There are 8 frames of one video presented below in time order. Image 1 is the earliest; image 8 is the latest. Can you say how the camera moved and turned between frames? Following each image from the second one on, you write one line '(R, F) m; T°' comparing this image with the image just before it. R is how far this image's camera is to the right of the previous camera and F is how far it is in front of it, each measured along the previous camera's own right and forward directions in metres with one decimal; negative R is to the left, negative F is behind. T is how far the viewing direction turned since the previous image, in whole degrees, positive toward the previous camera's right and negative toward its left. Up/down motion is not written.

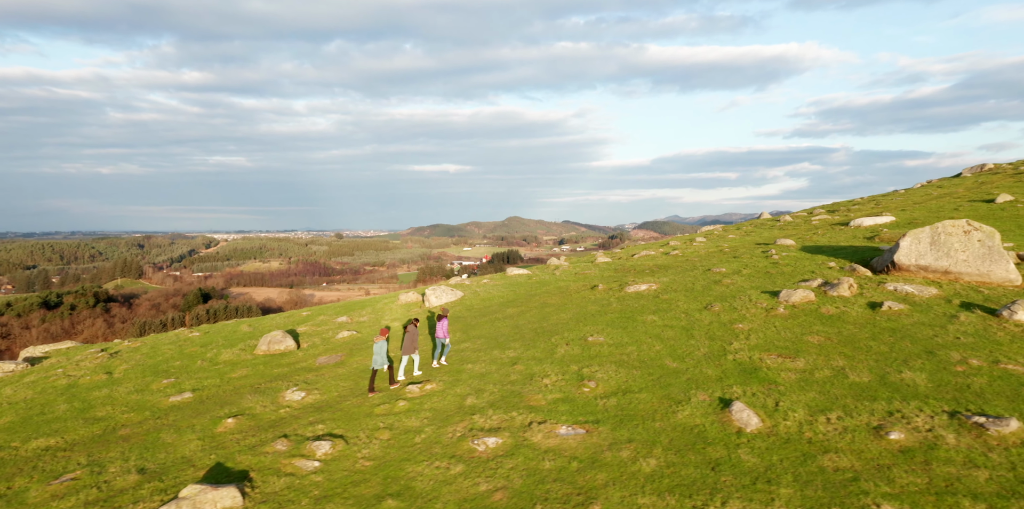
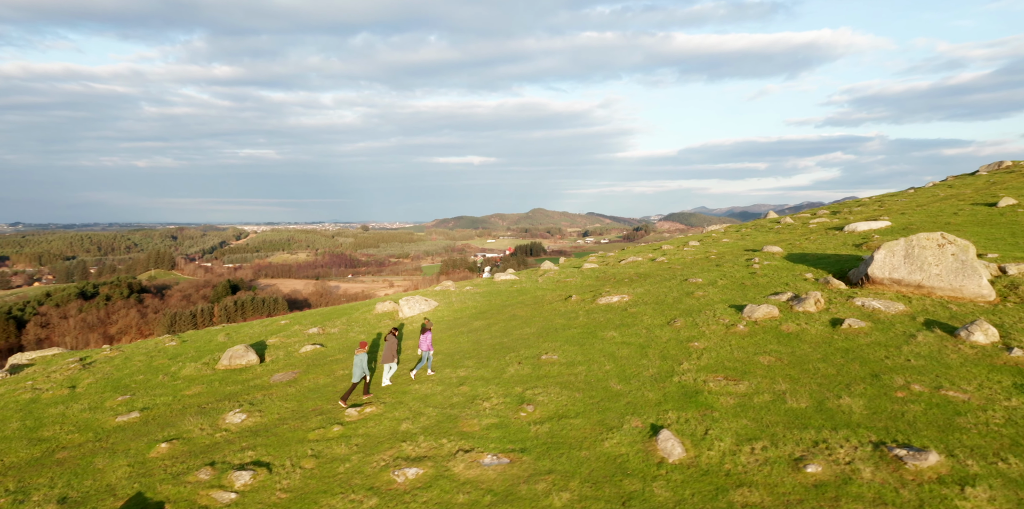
(+1.9, 0.0) m; -1°
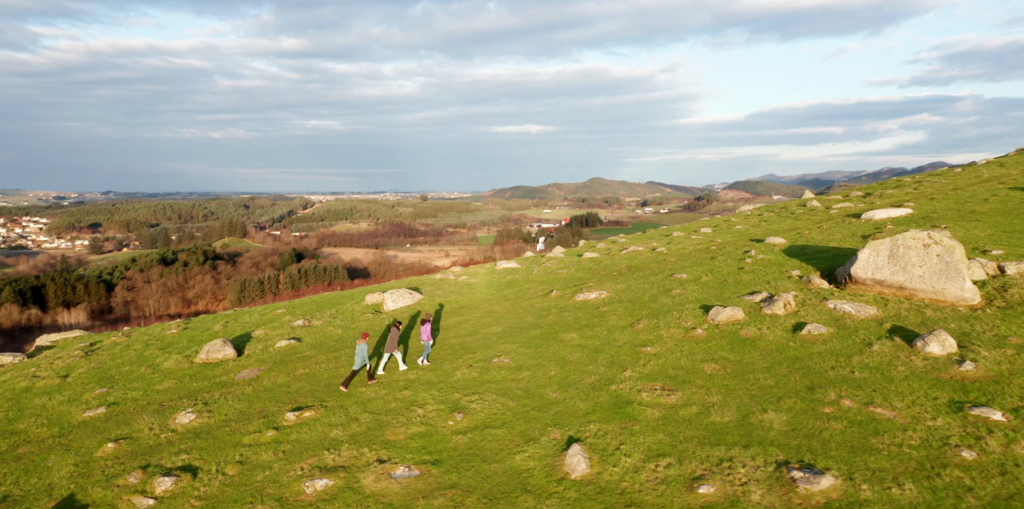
(+2.9, -0.2) m; -3°
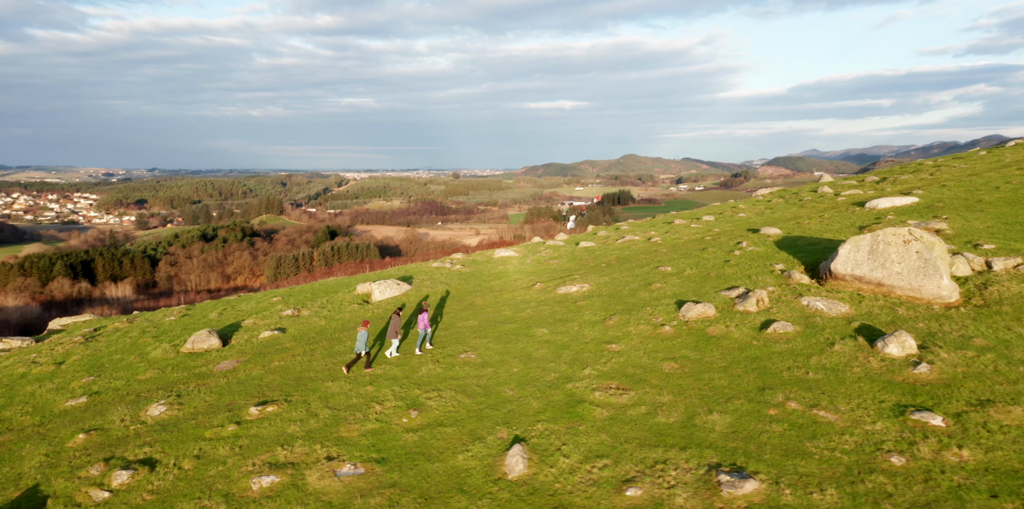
(+1.8, -0.3) m; -2°
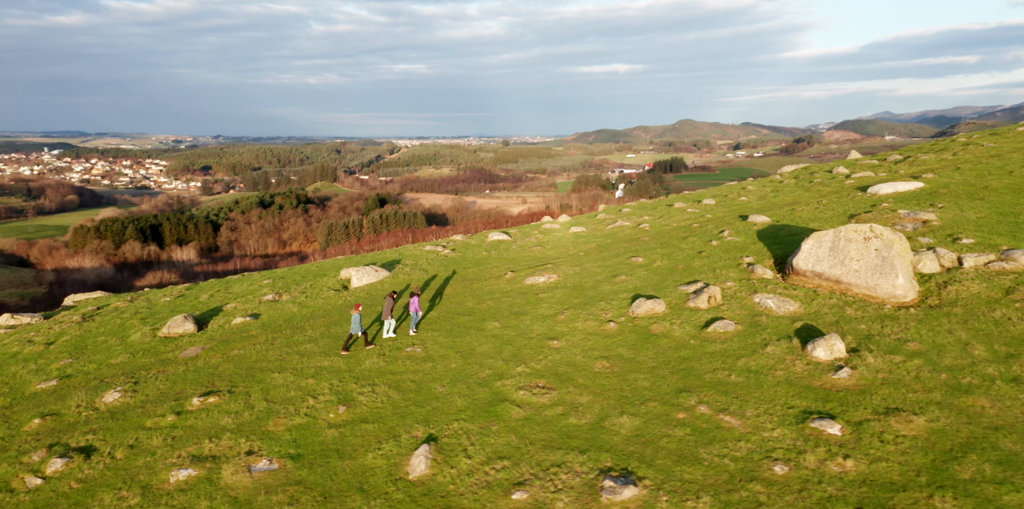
(+3.0, -0.4) m; -2°
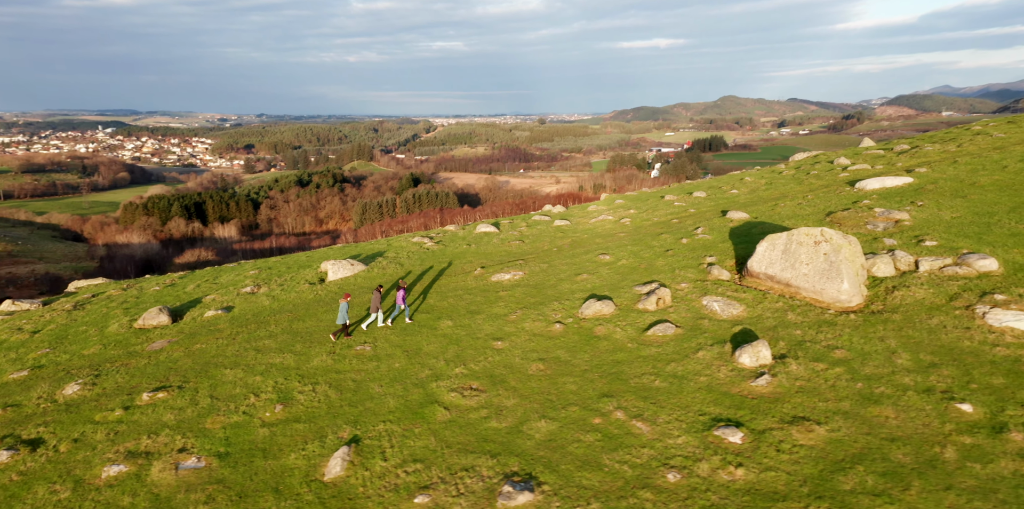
(+2.6, -0.5) m; -1°
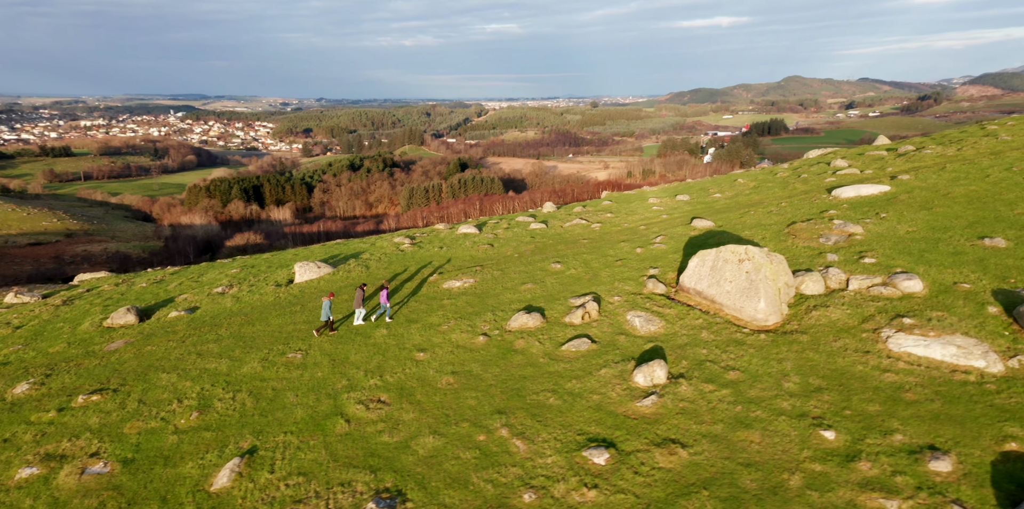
(+3.8, -0.9) m; -2°
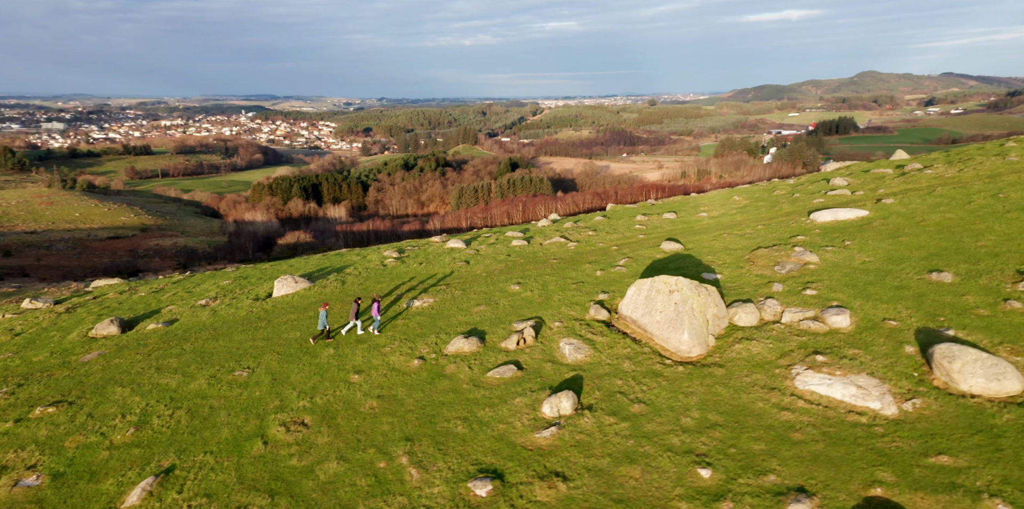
(+3.8, -1.1) m; -2°
